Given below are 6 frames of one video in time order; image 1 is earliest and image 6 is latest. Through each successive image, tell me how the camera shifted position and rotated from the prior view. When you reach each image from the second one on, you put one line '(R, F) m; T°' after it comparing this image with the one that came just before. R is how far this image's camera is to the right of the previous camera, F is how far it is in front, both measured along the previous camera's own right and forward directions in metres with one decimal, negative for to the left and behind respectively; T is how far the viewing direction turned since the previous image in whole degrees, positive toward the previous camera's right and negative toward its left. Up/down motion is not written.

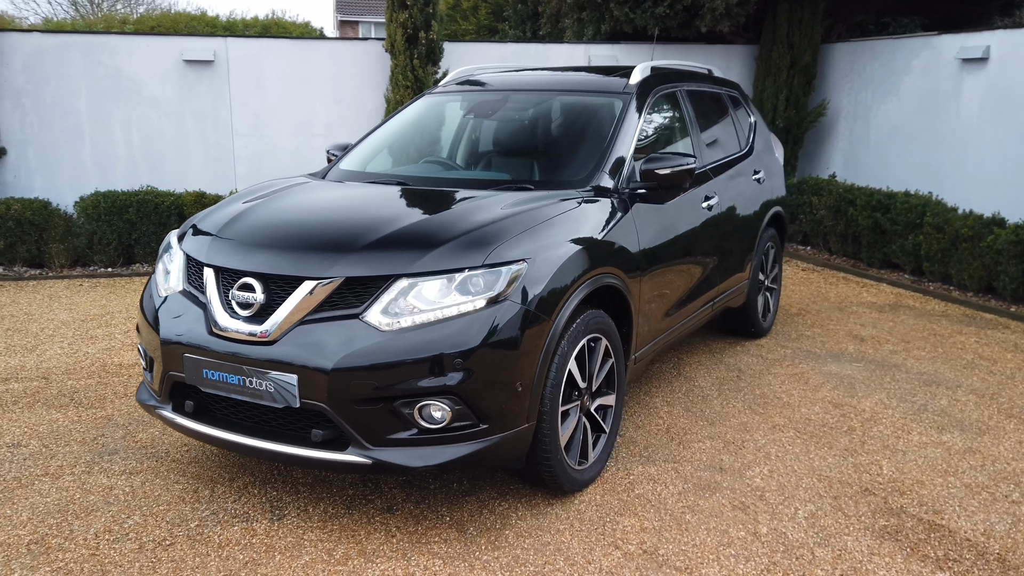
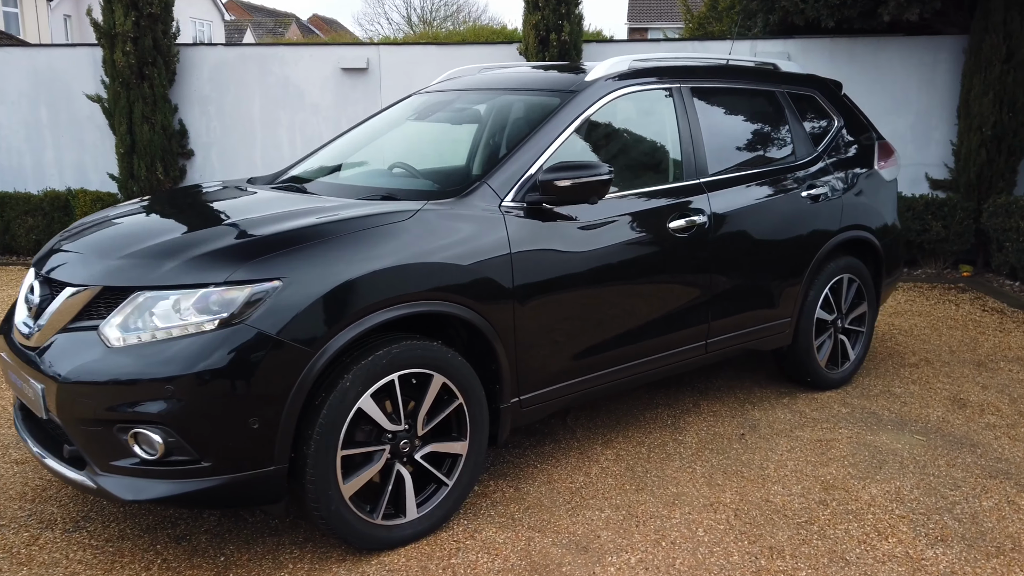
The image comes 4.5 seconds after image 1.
(+1.4, +0.6) m; -19°
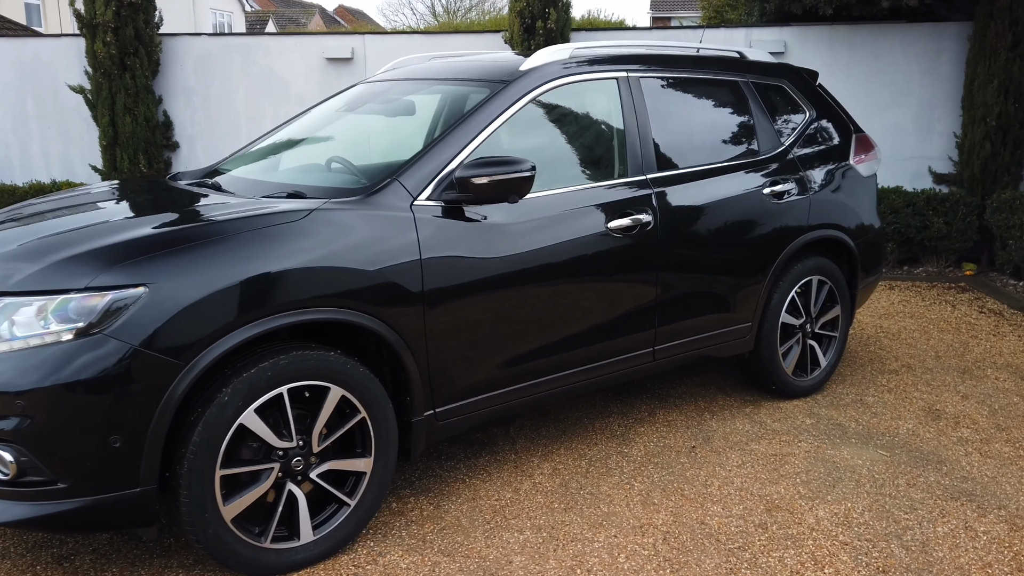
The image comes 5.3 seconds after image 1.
(+0.3, +0.2) m; -2°
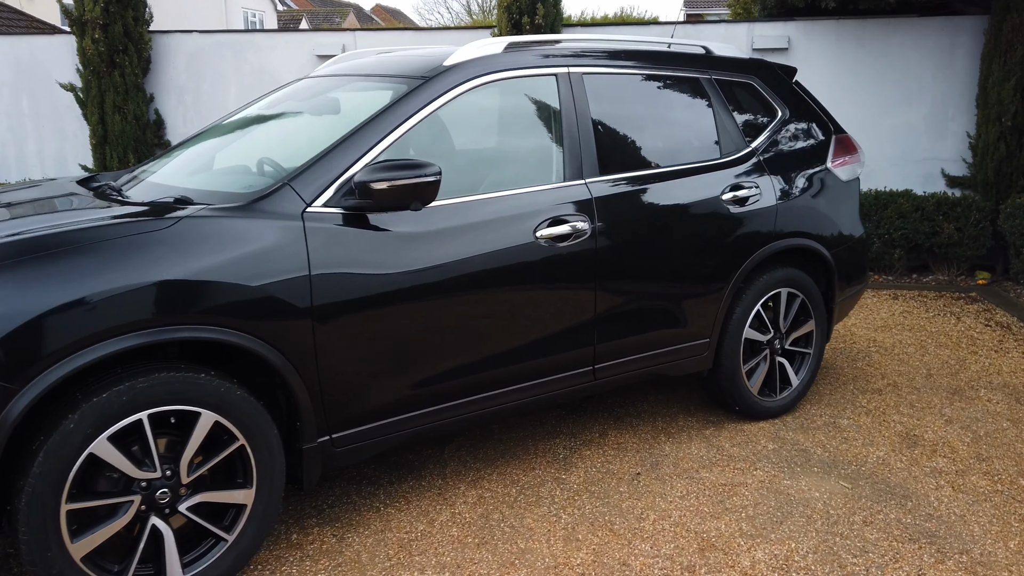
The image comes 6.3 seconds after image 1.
(+0.4, +0.2) m; -2°
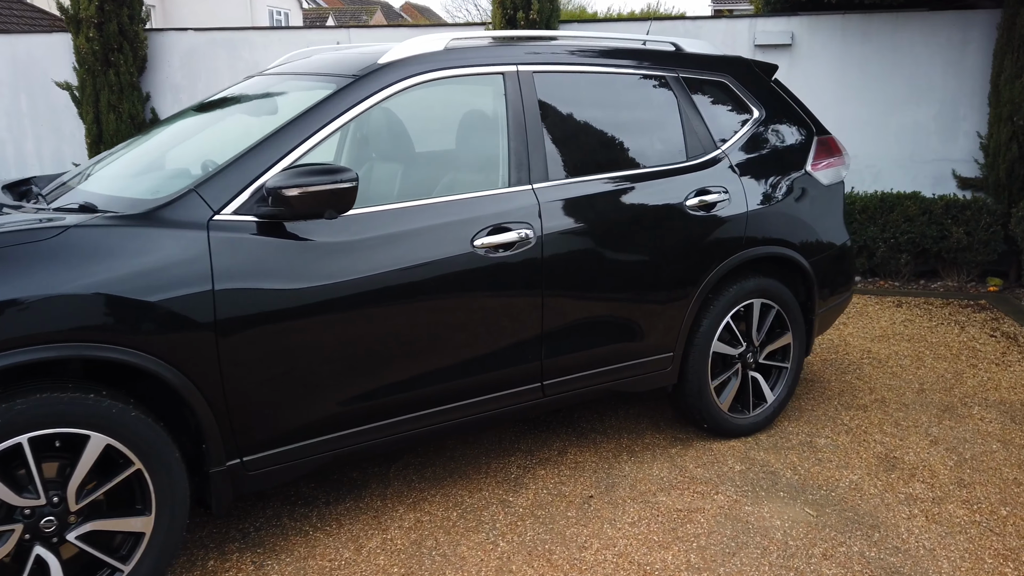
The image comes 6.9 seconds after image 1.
(+0.3, +0.2) m; -2°
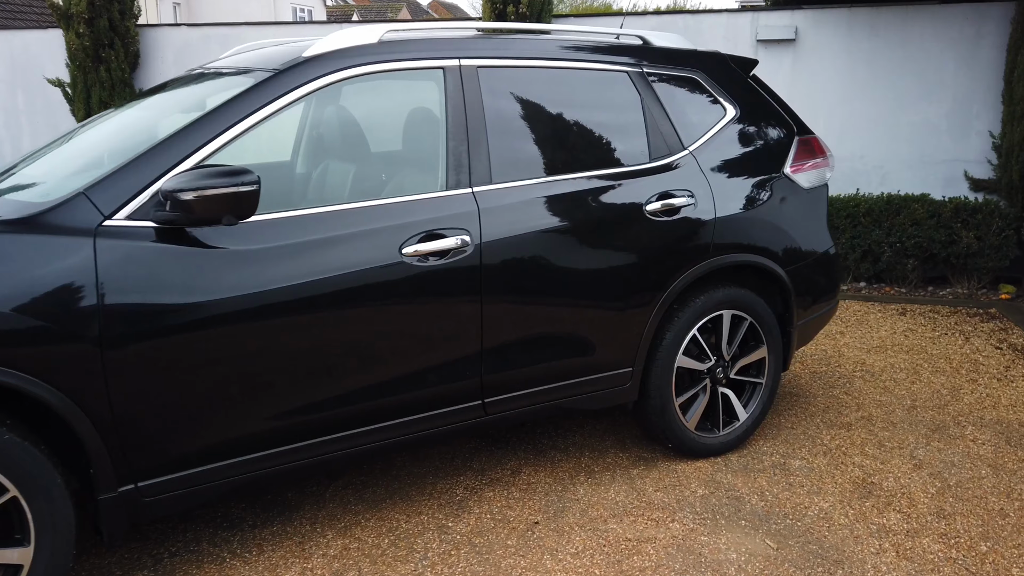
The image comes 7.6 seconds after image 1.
(+0.3, +0.2) m; -2°
